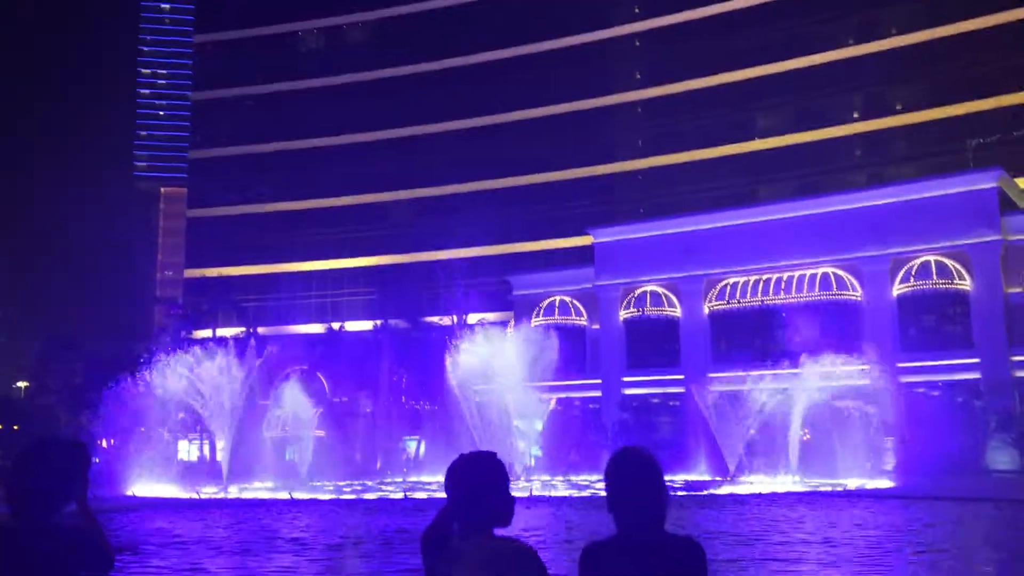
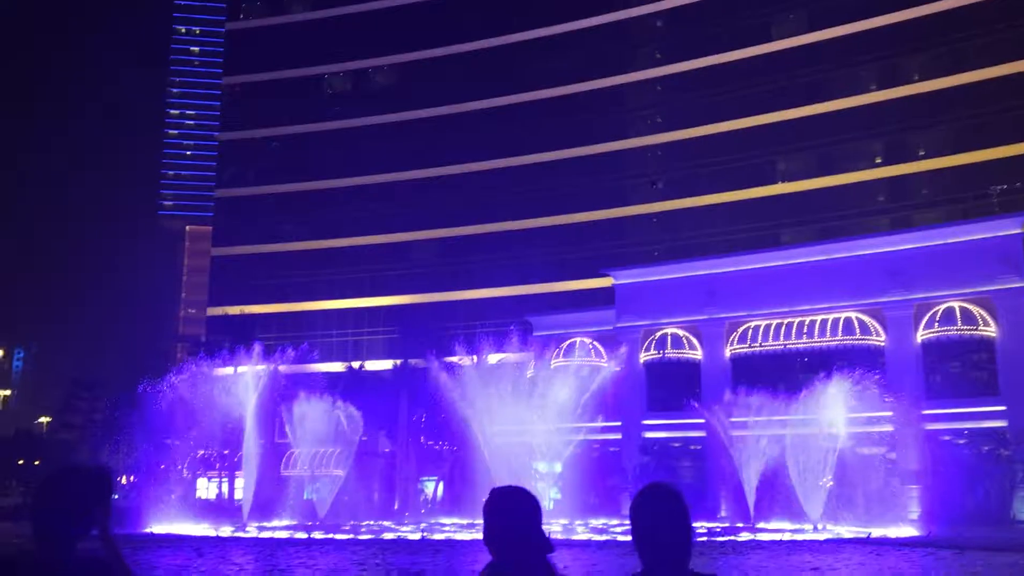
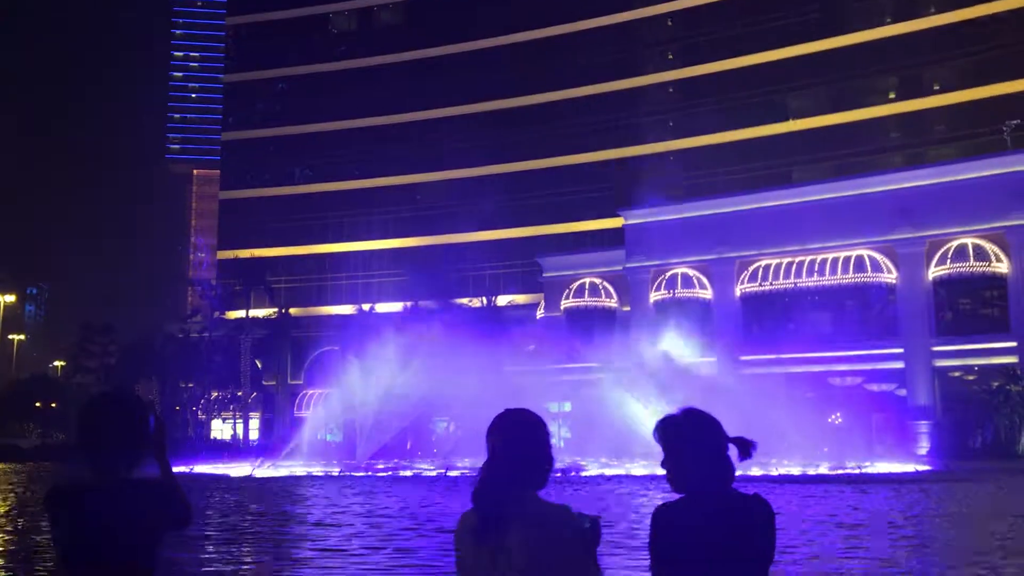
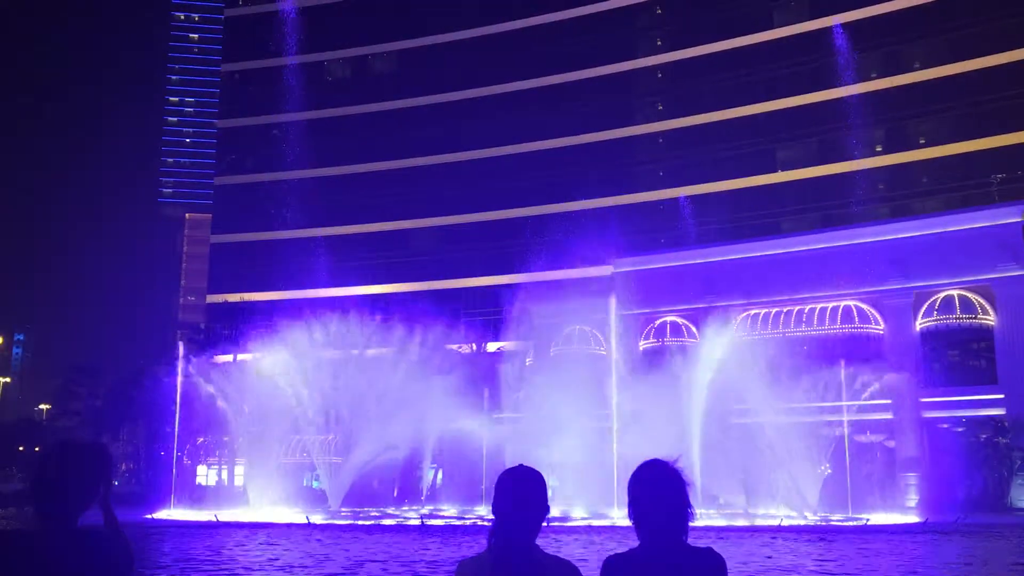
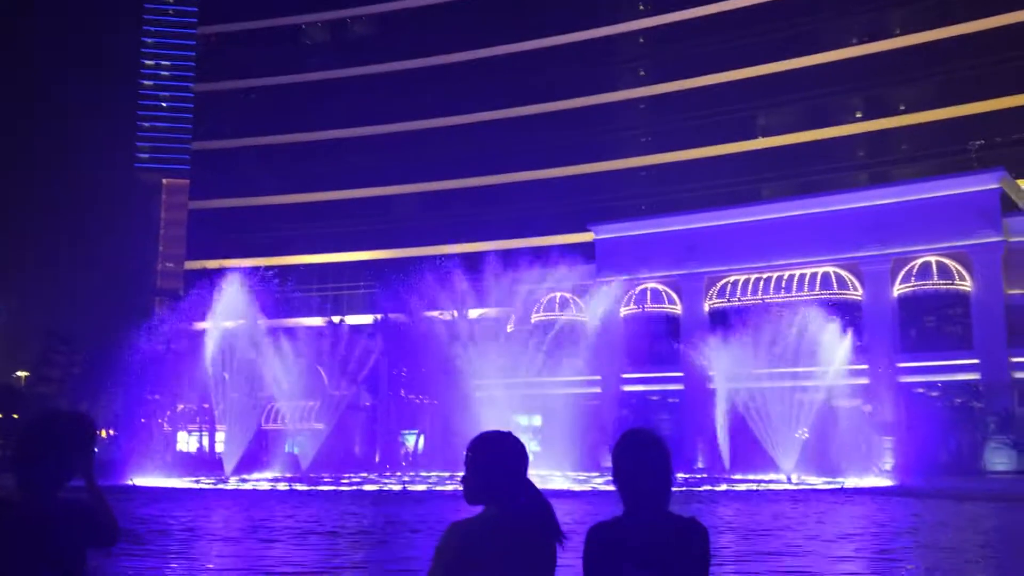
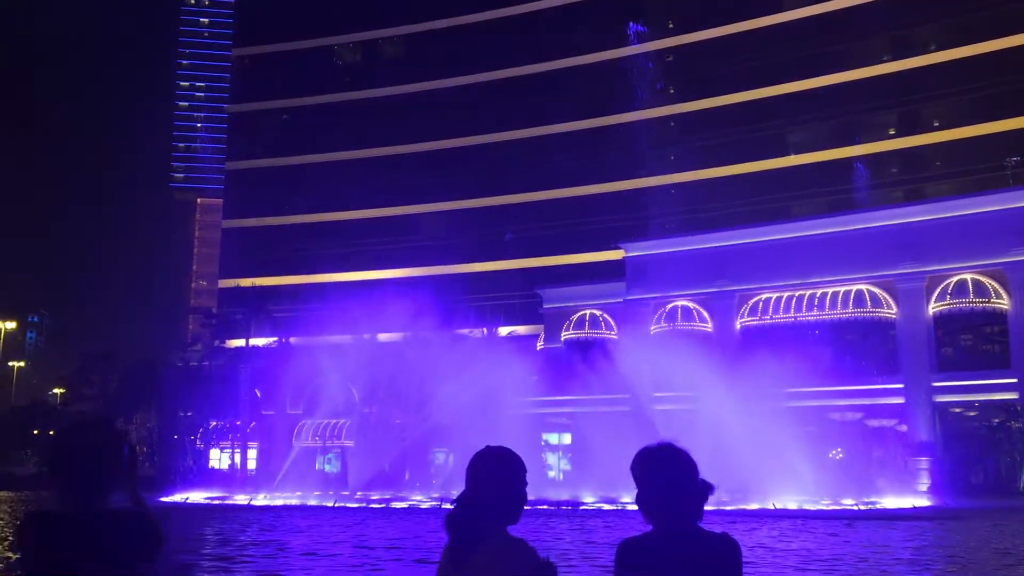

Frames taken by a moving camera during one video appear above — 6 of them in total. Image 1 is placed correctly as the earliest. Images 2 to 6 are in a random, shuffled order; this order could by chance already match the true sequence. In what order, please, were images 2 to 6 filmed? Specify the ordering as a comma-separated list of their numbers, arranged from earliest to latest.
2, 5, 4, 6, 3
